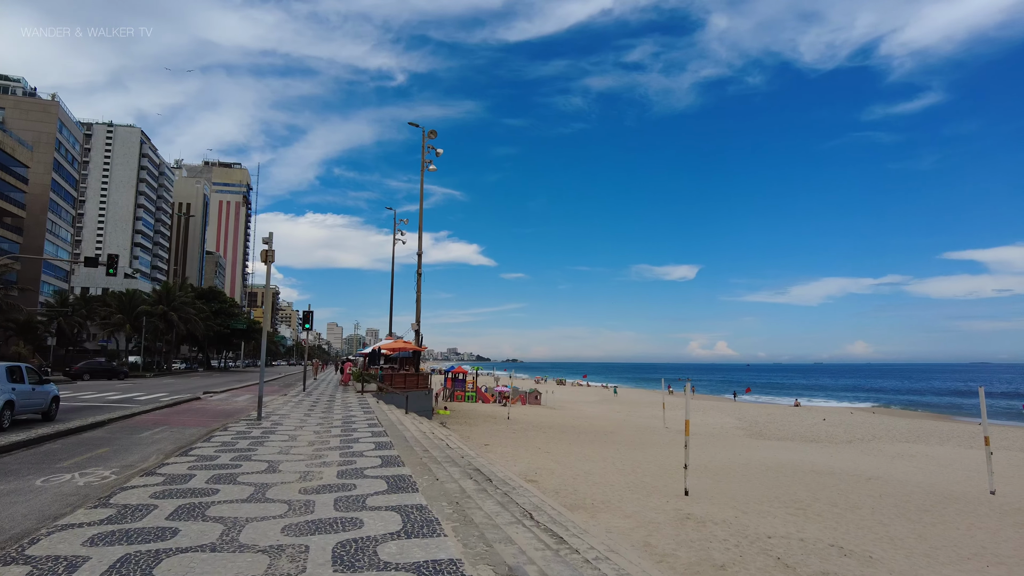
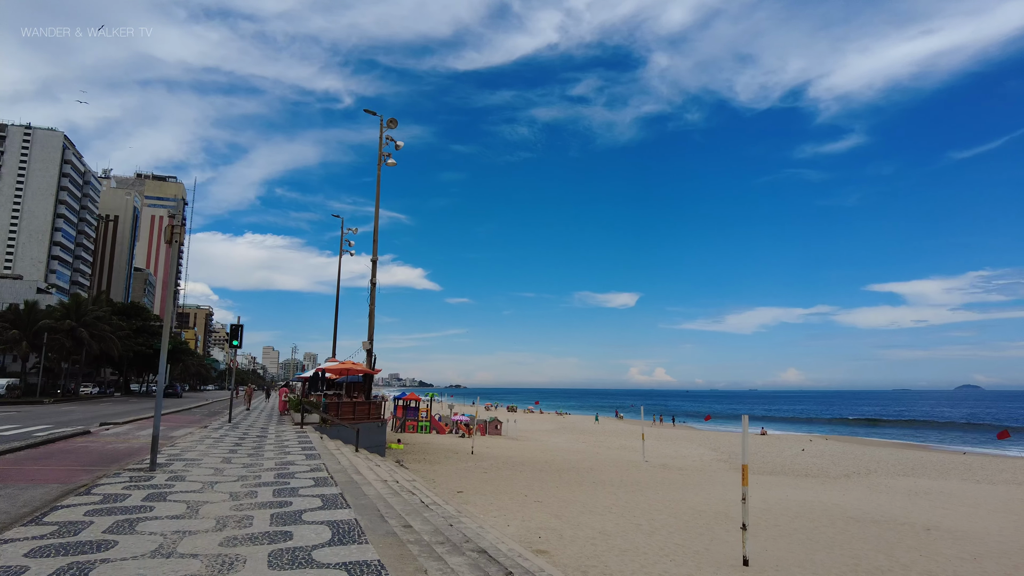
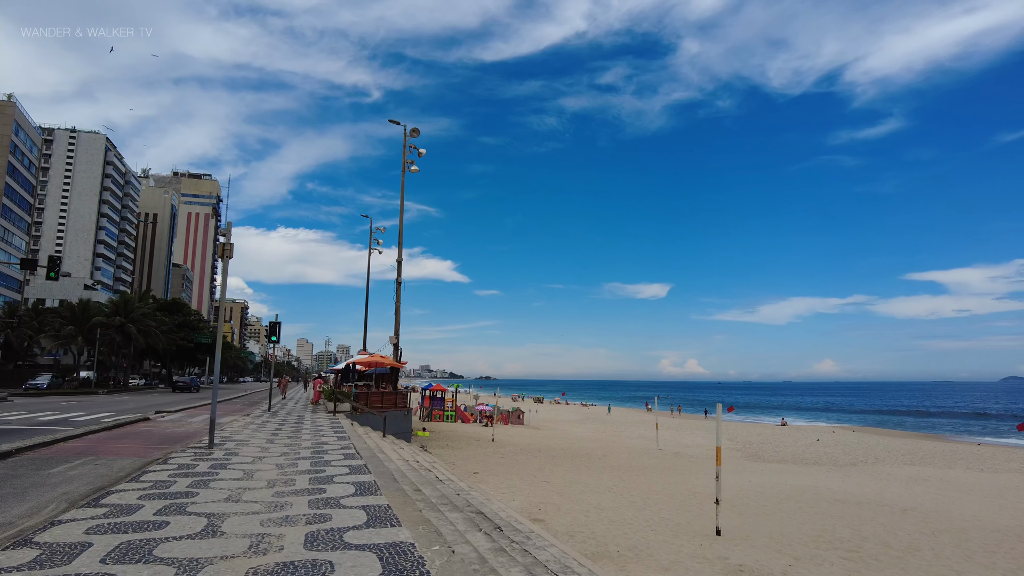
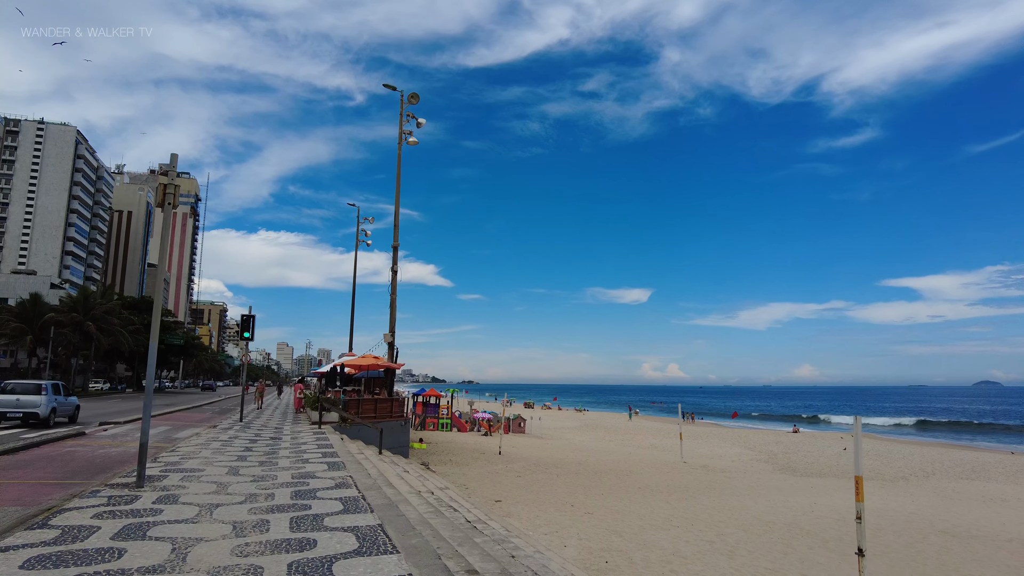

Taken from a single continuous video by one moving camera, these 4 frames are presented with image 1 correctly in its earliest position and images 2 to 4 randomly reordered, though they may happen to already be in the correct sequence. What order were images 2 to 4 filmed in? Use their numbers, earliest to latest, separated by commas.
3, 2, 4
